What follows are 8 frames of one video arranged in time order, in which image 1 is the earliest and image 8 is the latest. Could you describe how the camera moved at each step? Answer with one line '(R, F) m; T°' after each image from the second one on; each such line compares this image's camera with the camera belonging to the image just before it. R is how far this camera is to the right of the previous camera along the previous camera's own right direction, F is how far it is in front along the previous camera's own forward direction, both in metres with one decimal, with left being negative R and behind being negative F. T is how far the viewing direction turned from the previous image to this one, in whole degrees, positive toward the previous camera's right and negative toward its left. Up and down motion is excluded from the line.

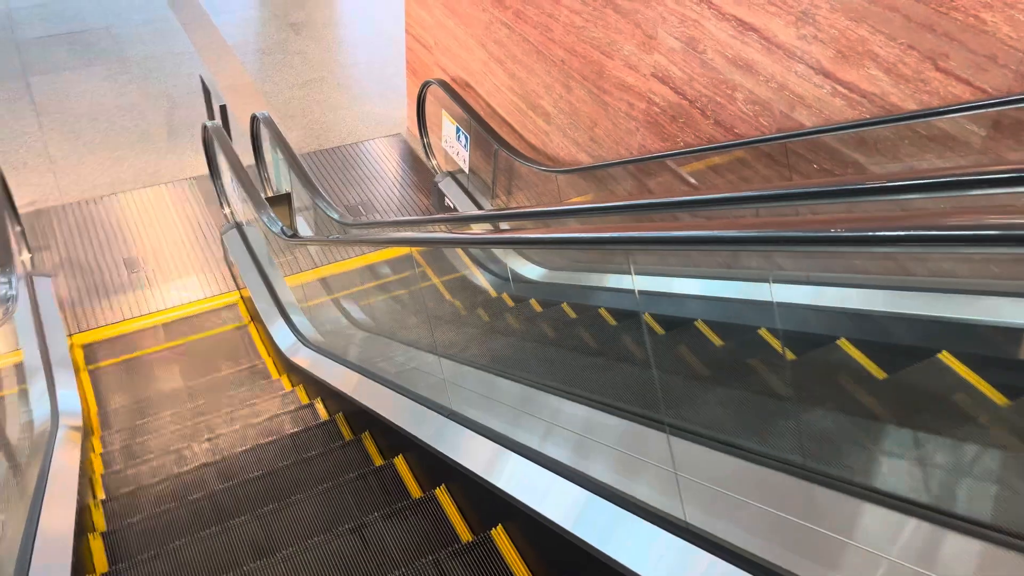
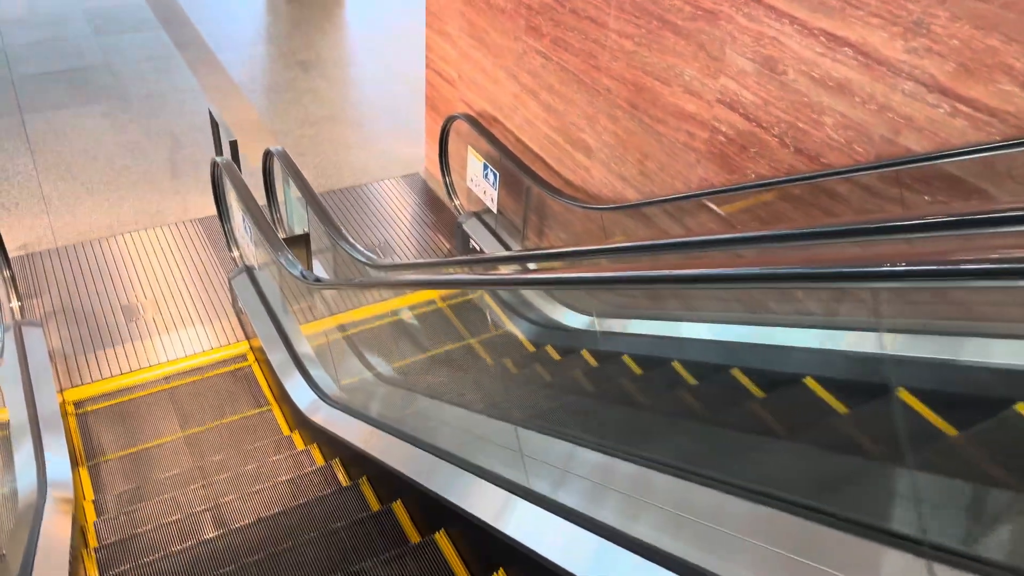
(-0.2, +0.4) m; 0°
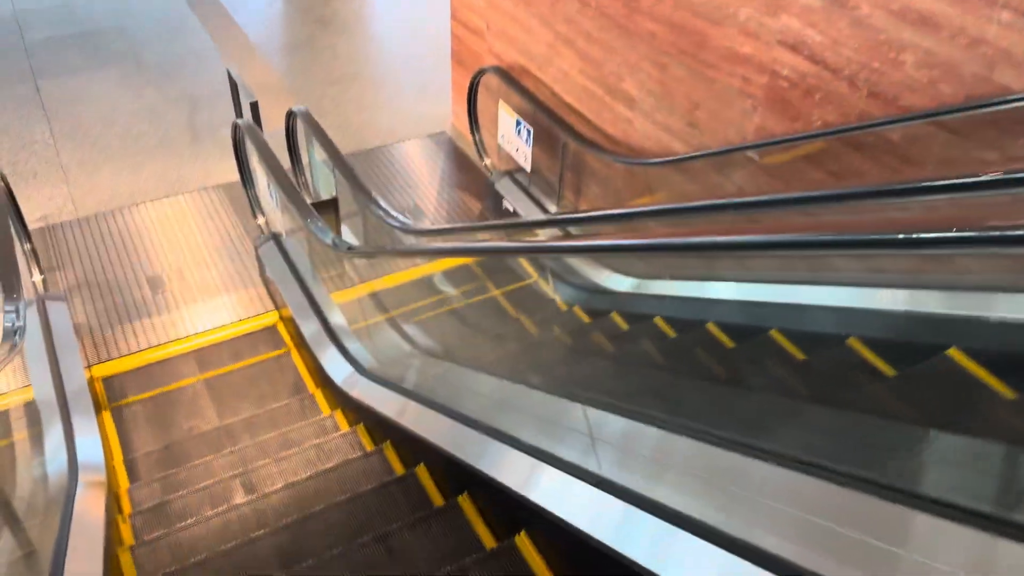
(-0.1, +0.2) m; -1°
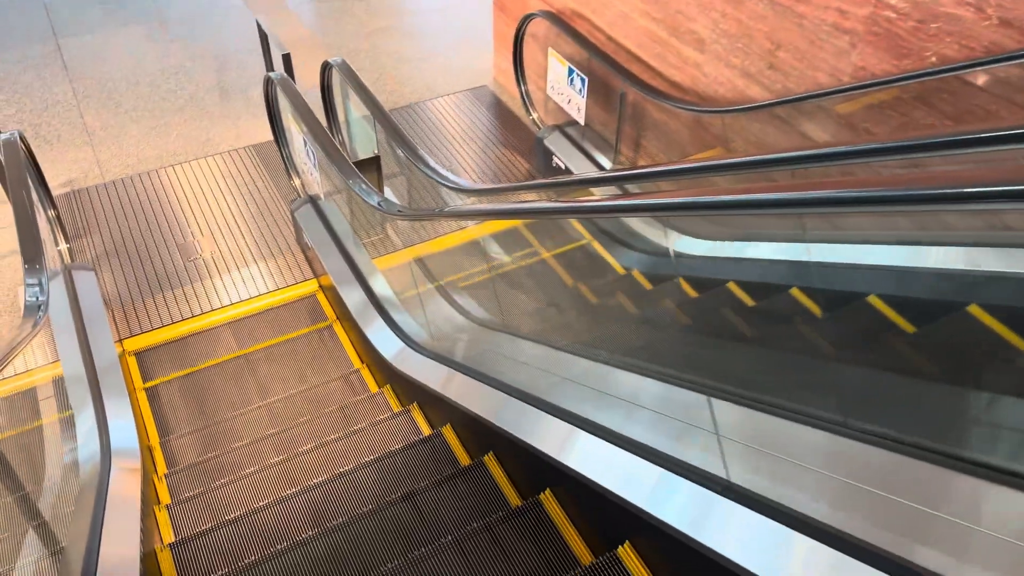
(-0.1, +0.3) m; -2°
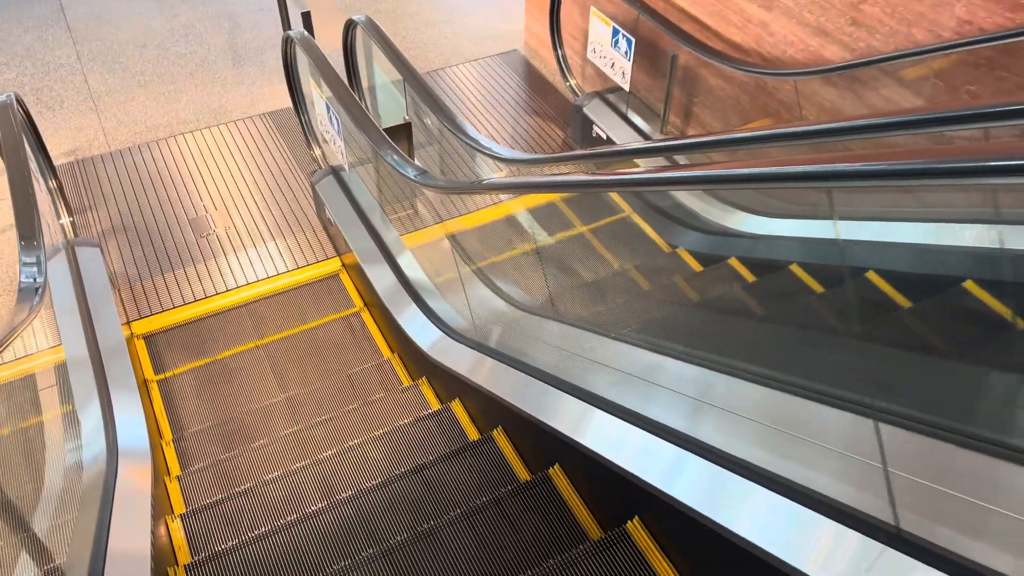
(-0.1, +0.3) m; -1°
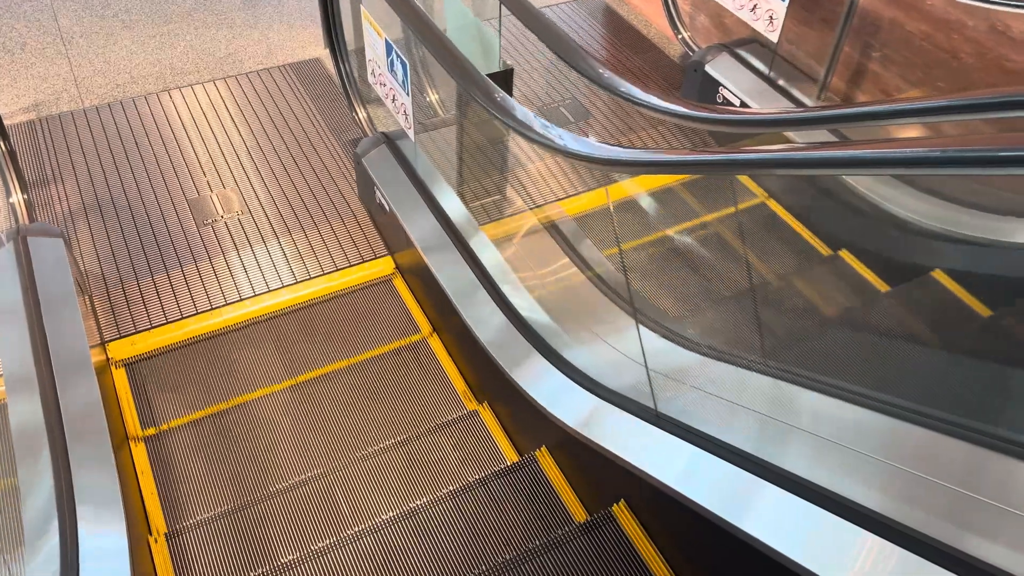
(-0.4, +1.0) m; +1°
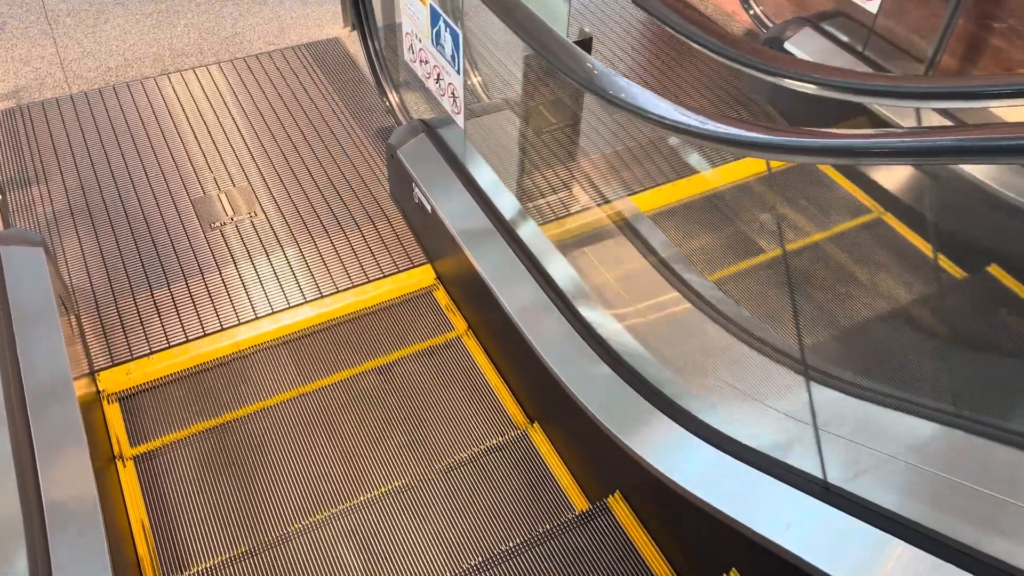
(-0.2, +0.4) m; 0°
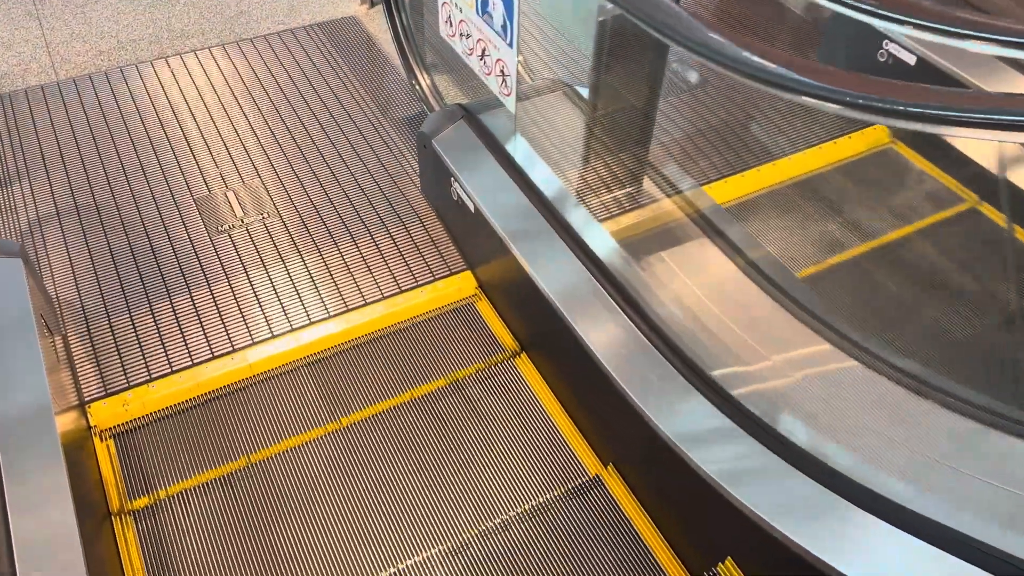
(-0.1, +0.3) m; 0°
